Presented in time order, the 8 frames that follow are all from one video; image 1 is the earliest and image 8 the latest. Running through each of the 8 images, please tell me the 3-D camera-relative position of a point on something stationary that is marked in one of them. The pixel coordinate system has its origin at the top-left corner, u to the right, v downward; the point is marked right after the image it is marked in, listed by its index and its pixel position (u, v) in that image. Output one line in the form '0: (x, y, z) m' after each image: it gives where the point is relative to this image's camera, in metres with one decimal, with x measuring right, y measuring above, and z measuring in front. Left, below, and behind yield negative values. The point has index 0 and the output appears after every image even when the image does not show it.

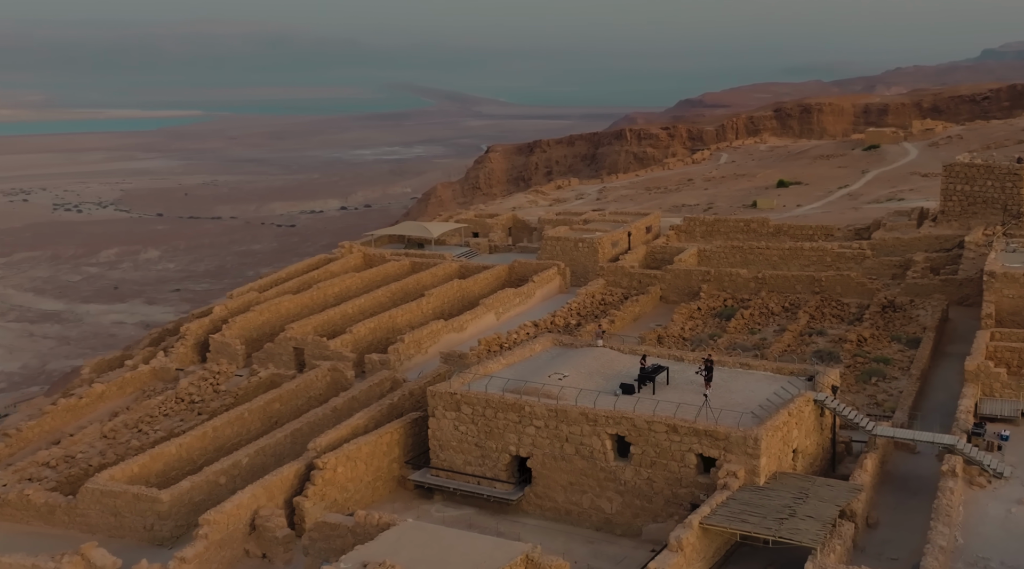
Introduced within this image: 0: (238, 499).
0: (-3.9, -3.0, +14.7) m
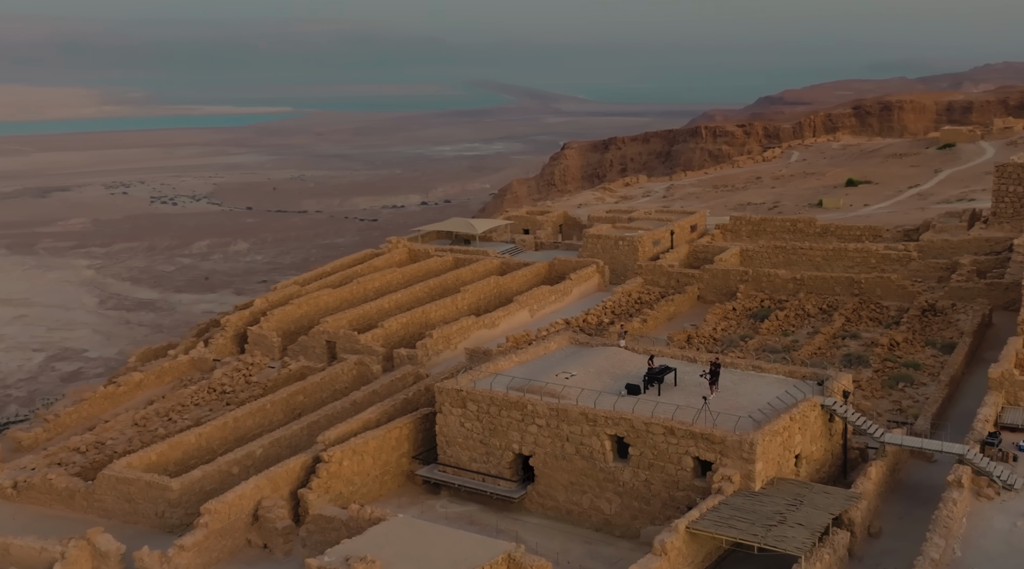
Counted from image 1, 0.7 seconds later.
0: (-3.9, -2.9, +14.9) m
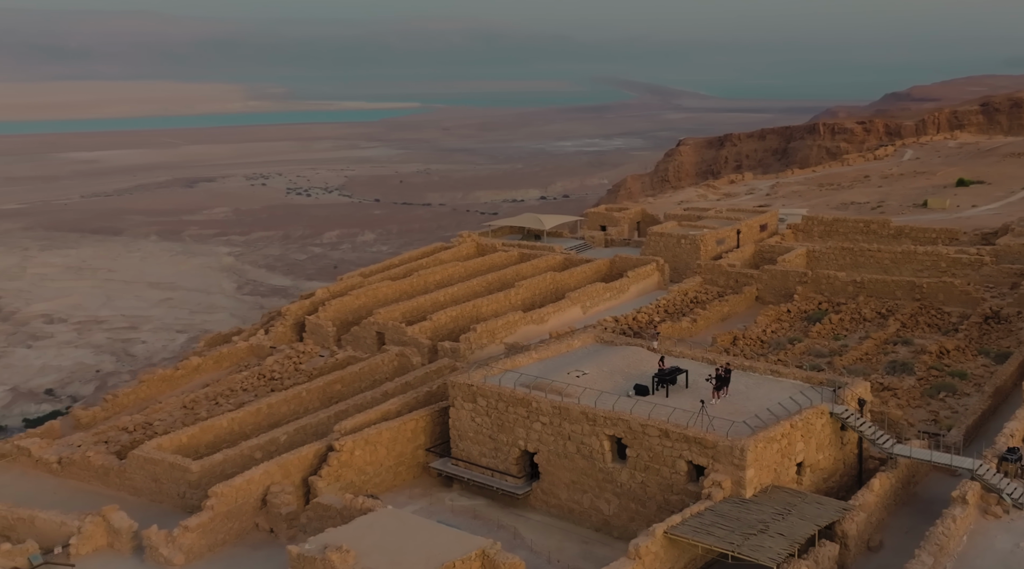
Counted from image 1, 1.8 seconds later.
0: (-3.8, -2.8, +15.4) m
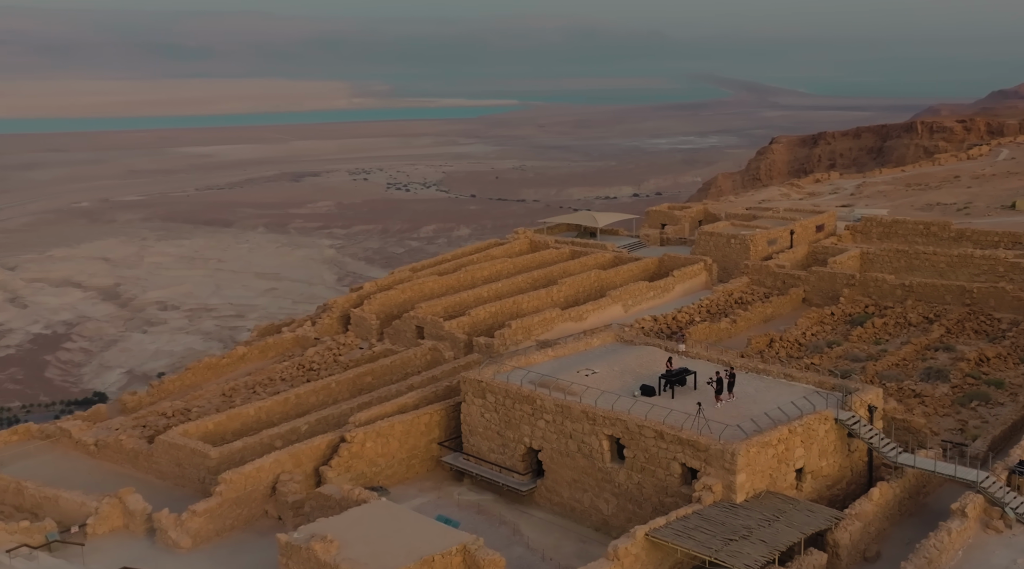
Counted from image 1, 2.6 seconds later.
0: (-3.8, -2.7, +15.7) m
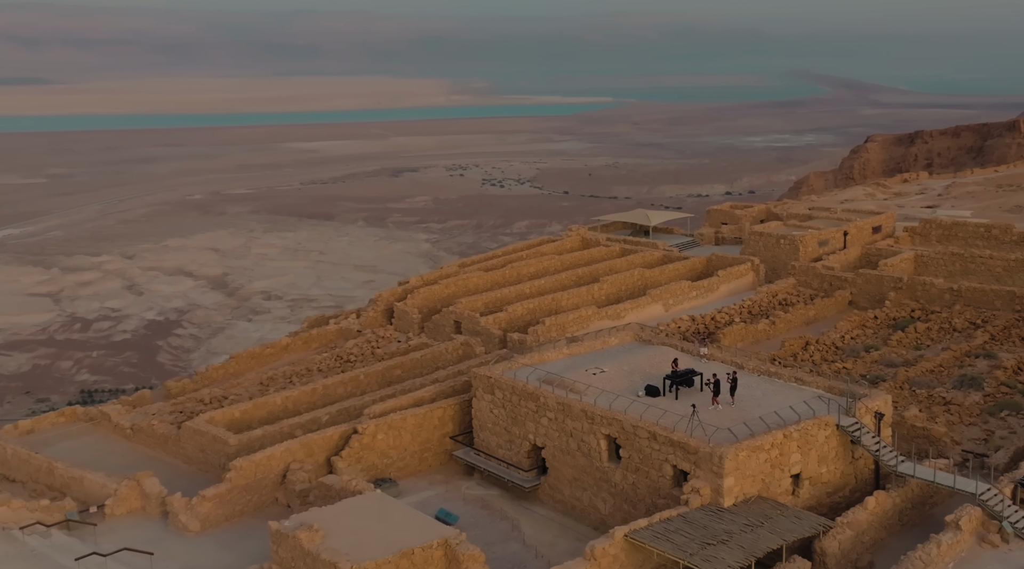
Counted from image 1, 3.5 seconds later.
0: (-3.7, -2.5, +16.0) m
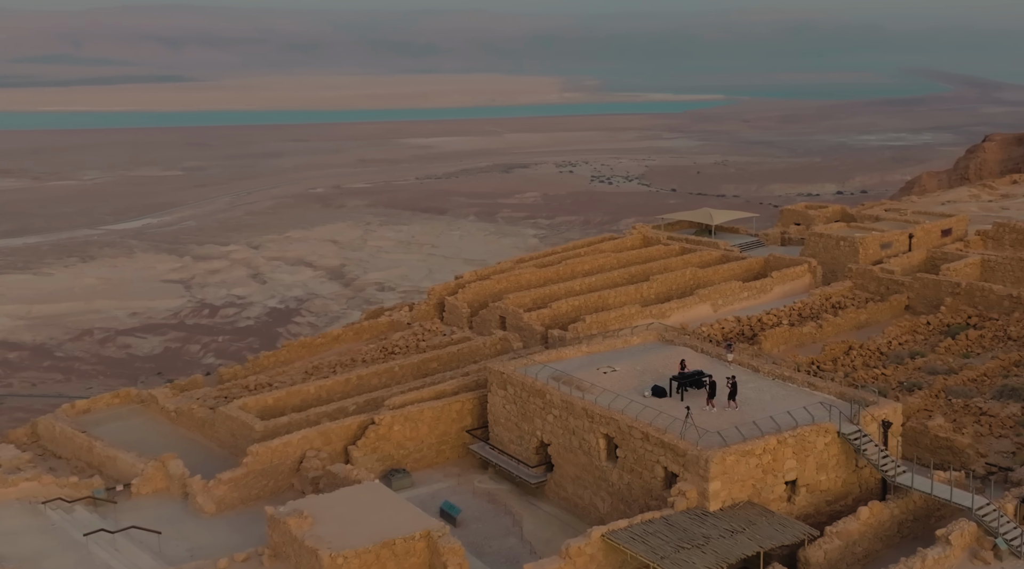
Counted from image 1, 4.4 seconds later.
0: (-3.5, -2.4, +16.4) m
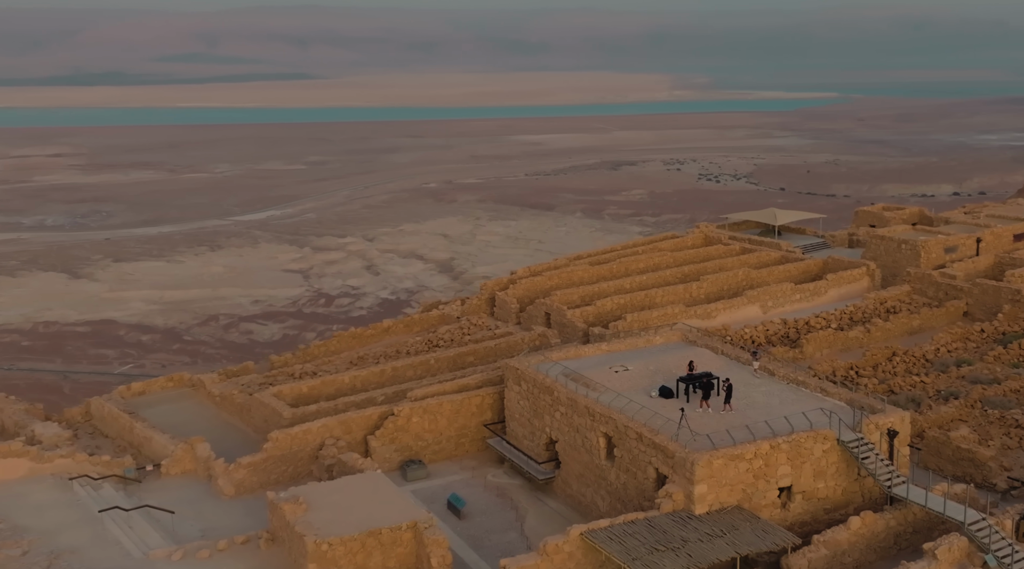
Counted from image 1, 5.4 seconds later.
0: (-3.3, -2.3, +16.8) m
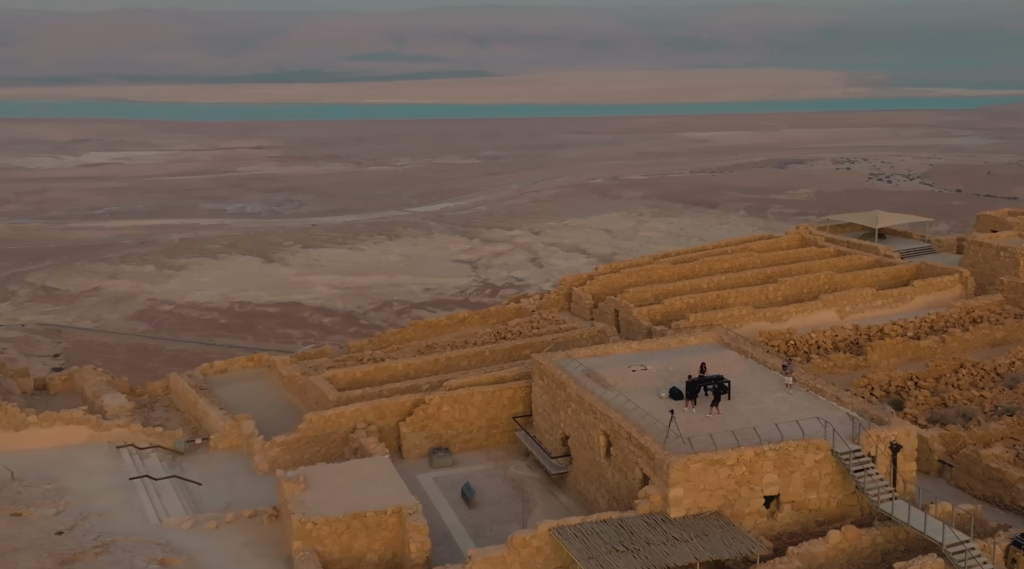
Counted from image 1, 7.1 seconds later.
0: (-2.8, -2.1, +17.4) m
